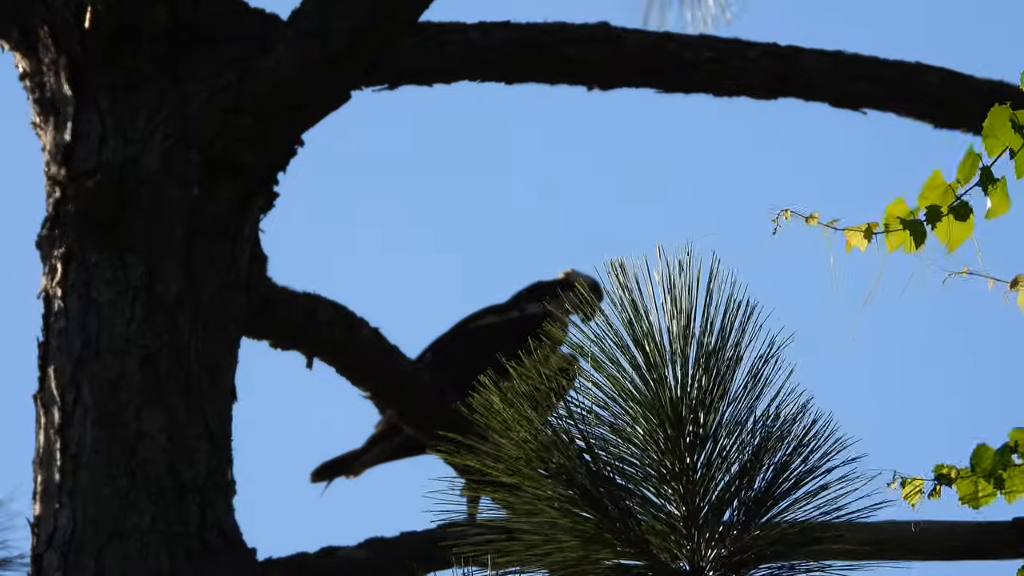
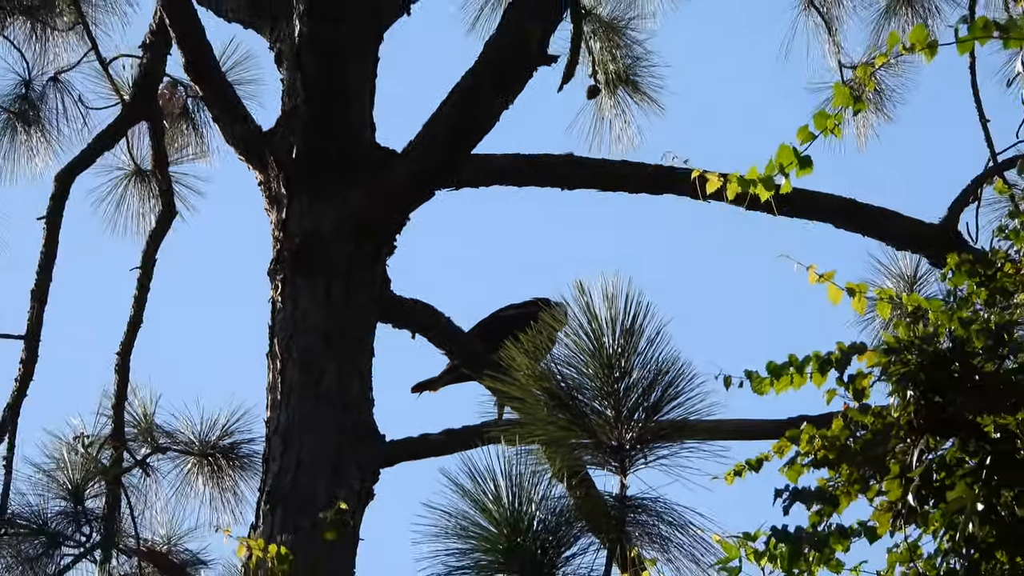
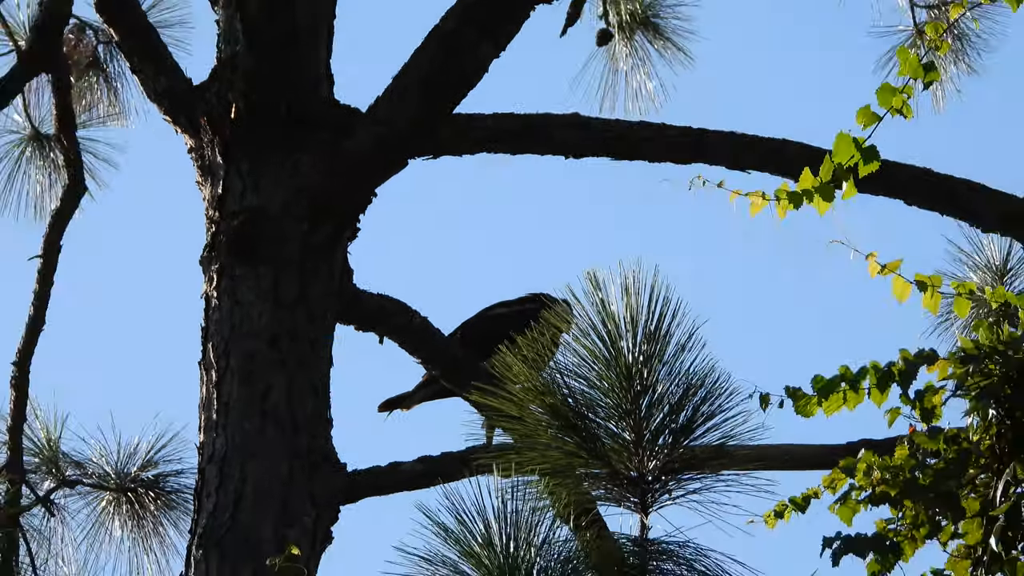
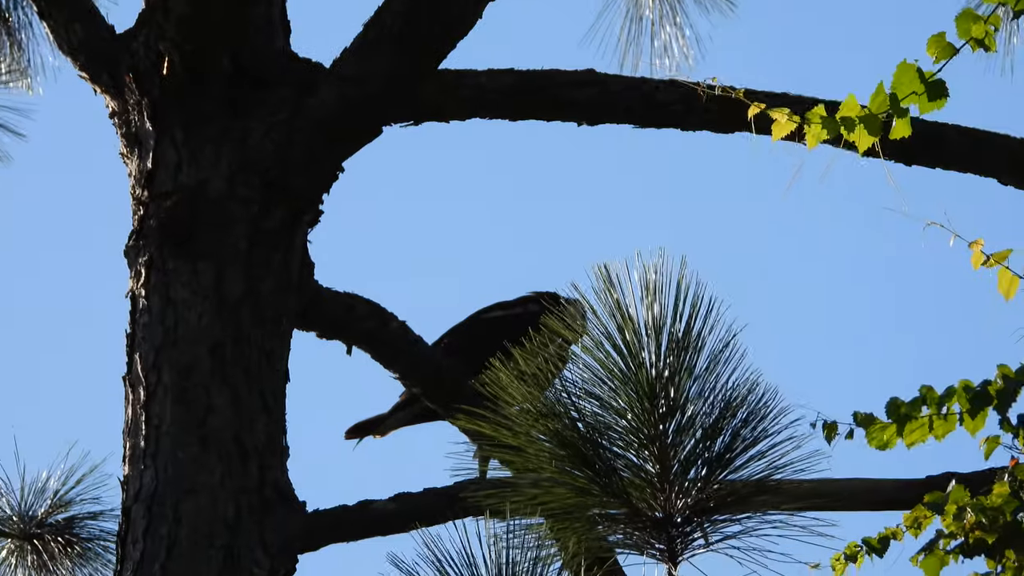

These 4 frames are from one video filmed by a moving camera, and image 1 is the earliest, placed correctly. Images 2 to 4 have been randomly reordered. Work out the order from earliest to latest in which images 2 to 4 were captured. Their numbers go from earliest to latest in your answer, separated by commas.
4, 3, 2
